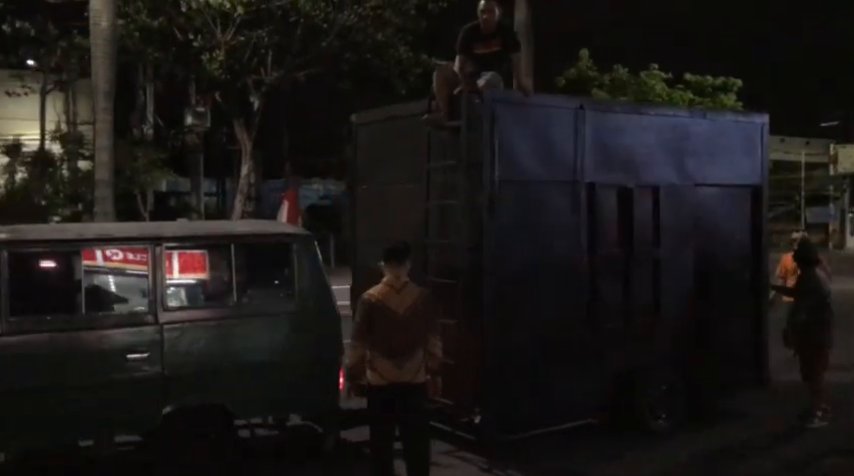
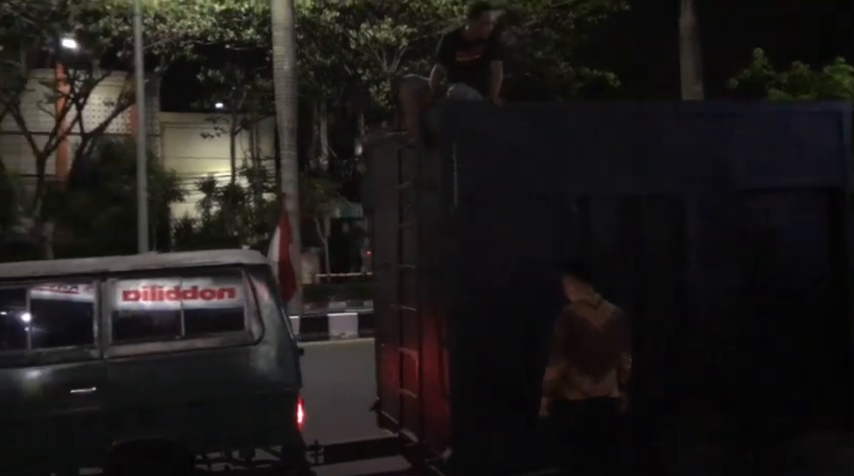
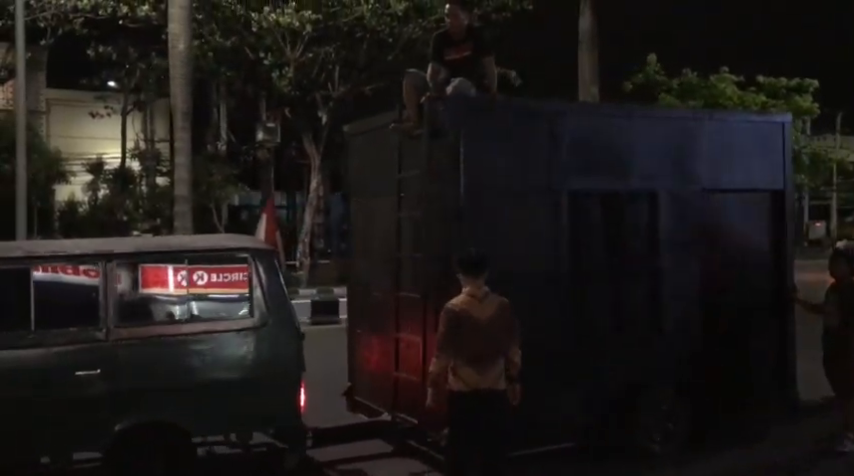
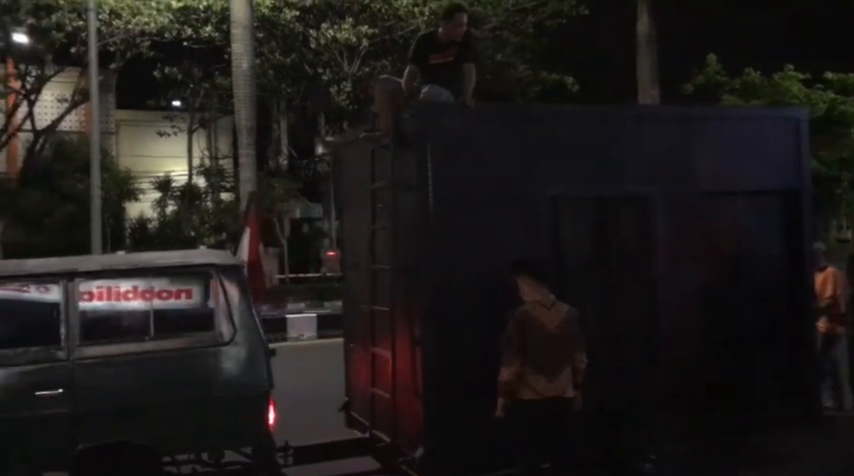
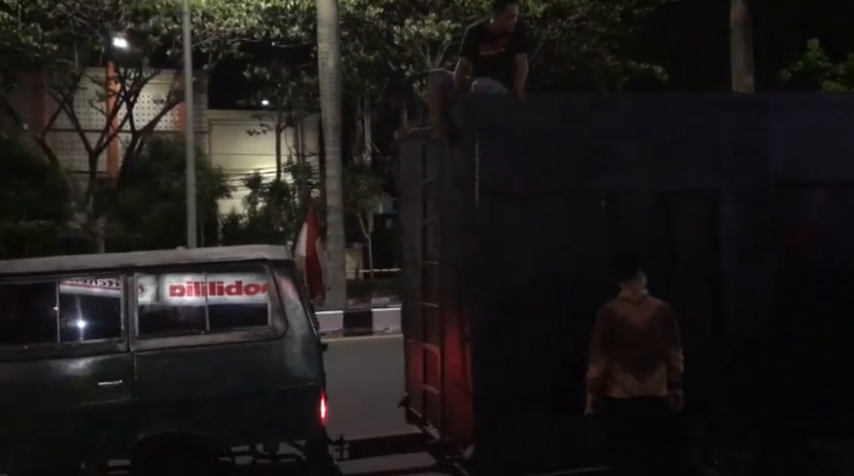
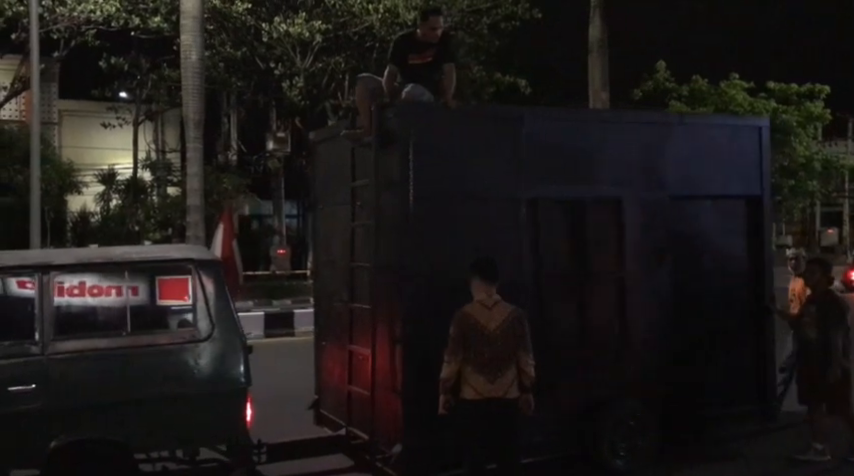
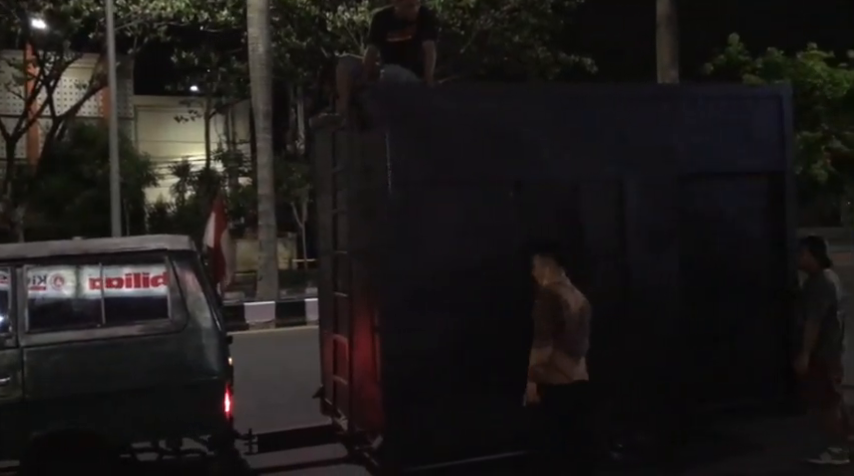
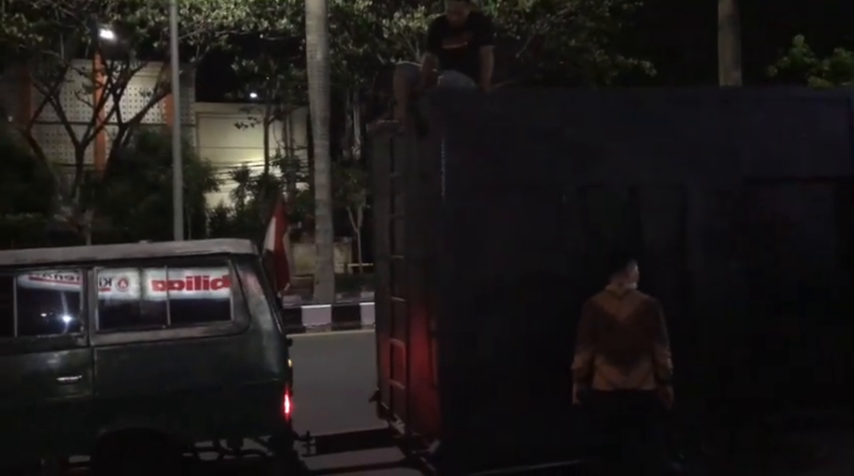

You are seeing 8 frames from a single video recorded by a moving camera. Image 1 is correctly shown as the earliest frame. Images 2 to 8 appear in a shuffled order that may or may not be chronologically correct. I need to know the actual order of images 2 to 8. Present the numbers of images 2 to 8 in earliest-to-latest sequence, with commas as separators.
3, 6, 4, 2, 5, 8, 7
